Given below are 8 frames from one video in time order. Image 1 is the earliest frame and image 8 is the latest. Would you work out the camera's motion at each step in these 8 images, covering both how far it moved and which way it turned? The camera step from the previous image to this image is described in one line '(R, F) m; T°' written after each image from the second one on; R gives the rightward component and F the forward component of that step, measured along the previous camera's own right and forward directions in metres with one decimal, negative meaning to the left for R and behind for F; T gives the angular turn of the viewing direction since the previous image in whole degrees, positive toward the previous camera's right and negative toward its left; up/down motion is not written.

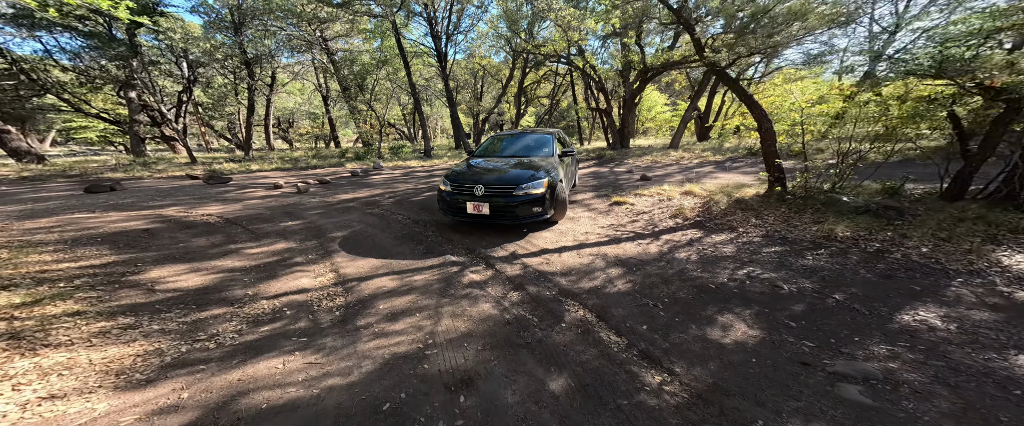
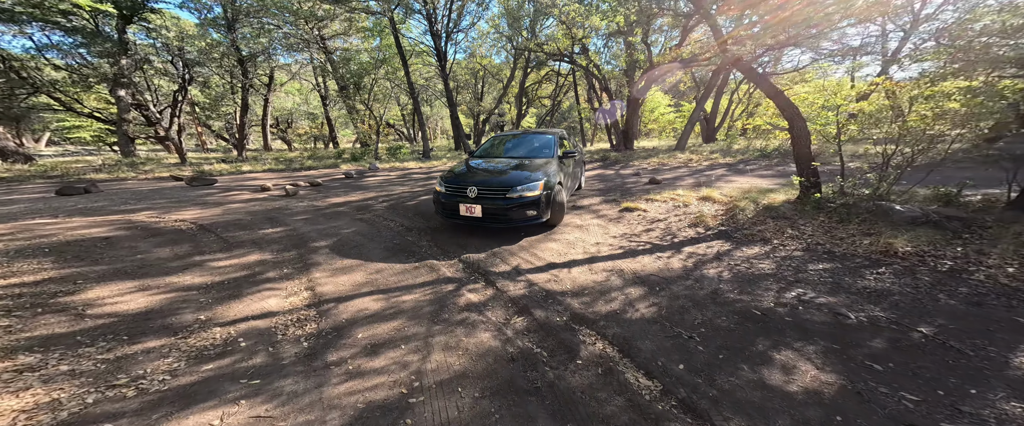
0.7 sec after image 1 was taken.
(0.0, +0.6) m; 0°
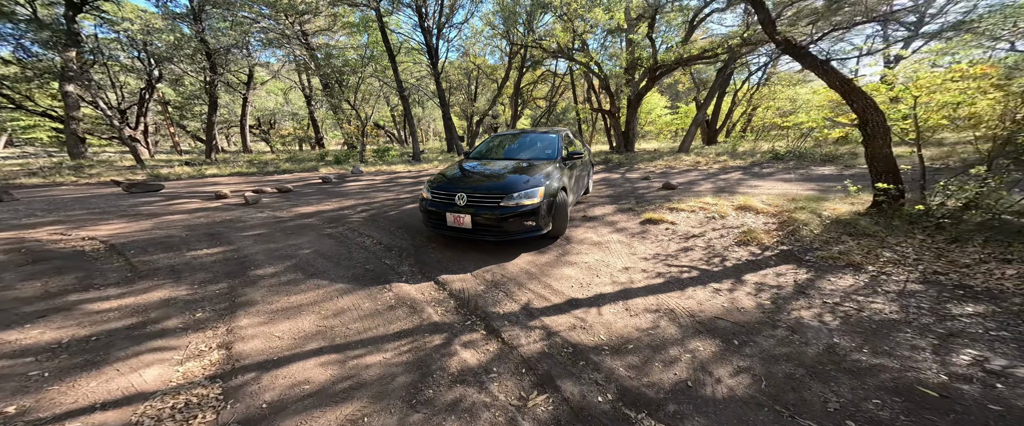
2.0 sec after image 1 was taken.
(-0.2, +1.1) m; +2°
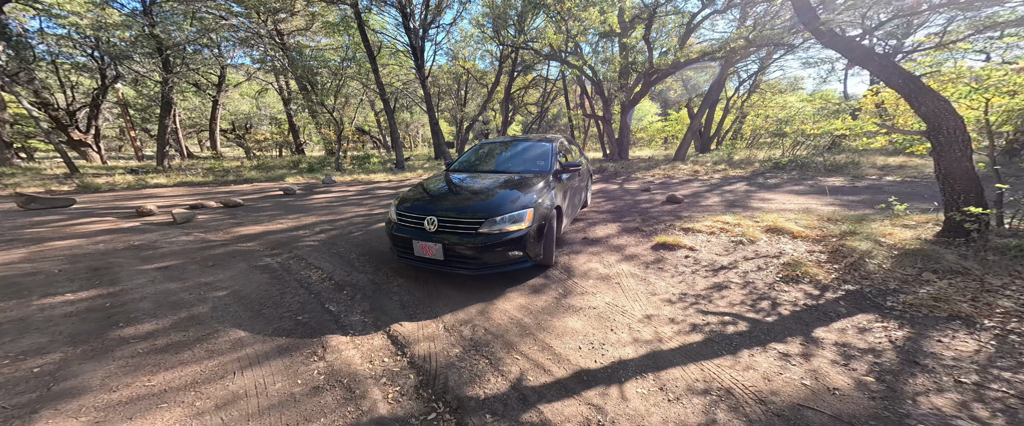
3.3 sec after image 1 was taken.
(0.0, +1.0) m; +2°
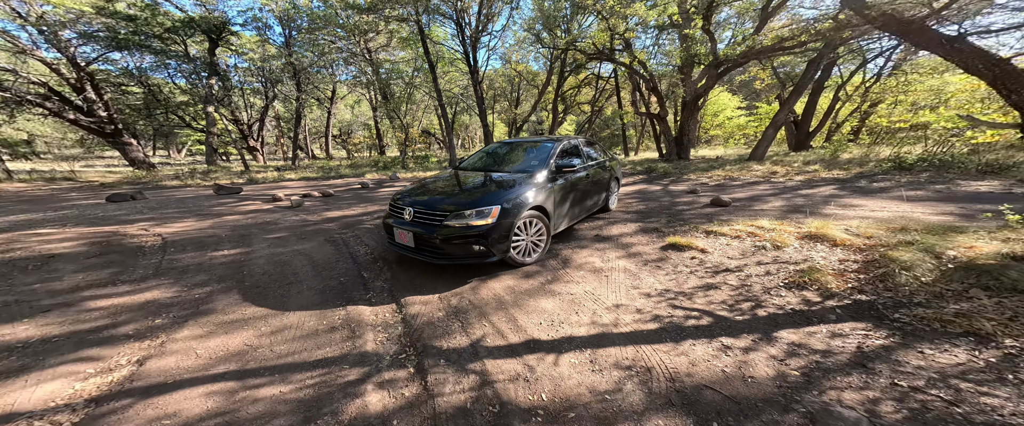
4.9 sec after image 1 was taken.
(+0.9, -0.4) m; -14°
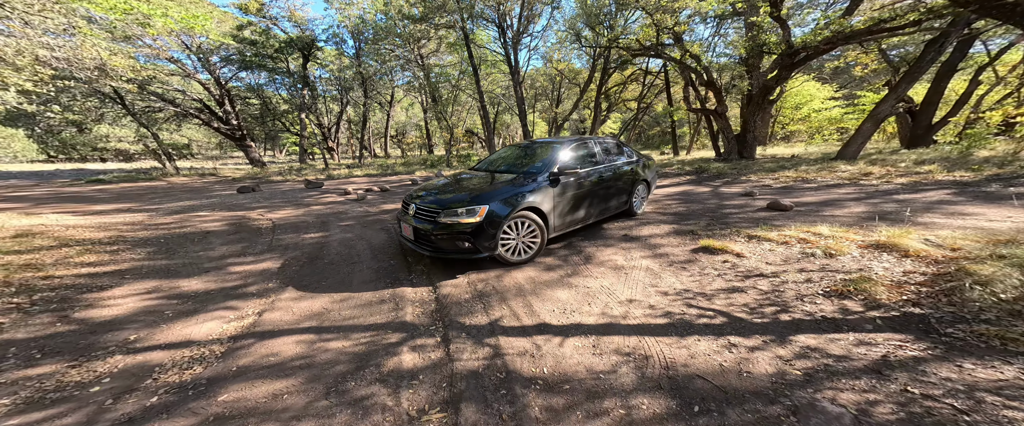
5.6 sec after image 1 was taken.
(+0.4, -0.3) m; -10°
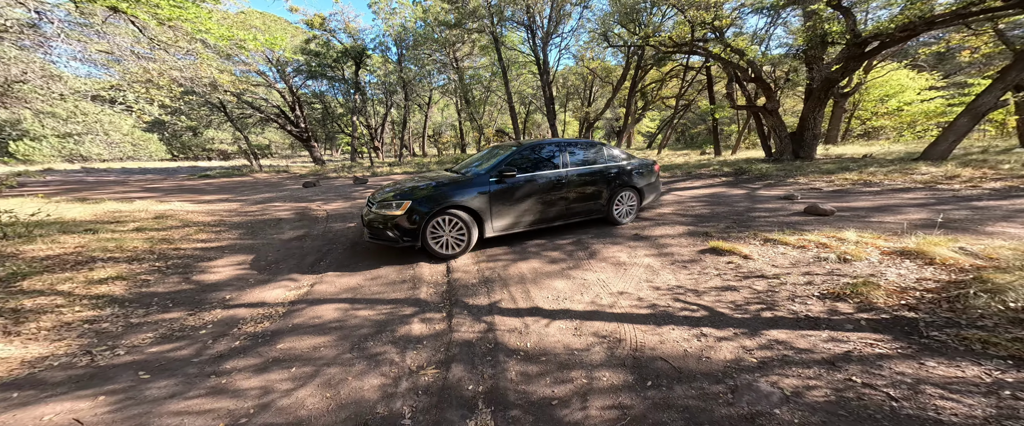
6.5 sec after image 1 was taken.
(+0.4, -0.4) m; -7°
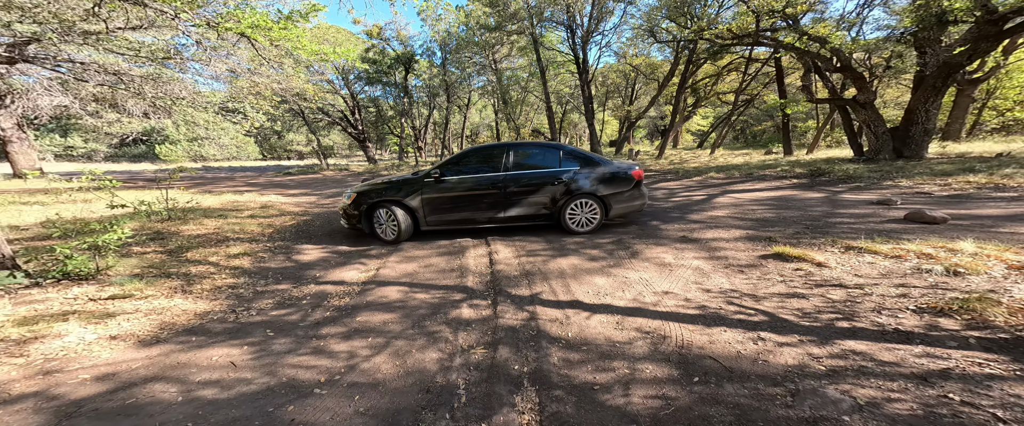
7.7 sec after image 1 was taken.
(0.0, -0.1) m; -9°
